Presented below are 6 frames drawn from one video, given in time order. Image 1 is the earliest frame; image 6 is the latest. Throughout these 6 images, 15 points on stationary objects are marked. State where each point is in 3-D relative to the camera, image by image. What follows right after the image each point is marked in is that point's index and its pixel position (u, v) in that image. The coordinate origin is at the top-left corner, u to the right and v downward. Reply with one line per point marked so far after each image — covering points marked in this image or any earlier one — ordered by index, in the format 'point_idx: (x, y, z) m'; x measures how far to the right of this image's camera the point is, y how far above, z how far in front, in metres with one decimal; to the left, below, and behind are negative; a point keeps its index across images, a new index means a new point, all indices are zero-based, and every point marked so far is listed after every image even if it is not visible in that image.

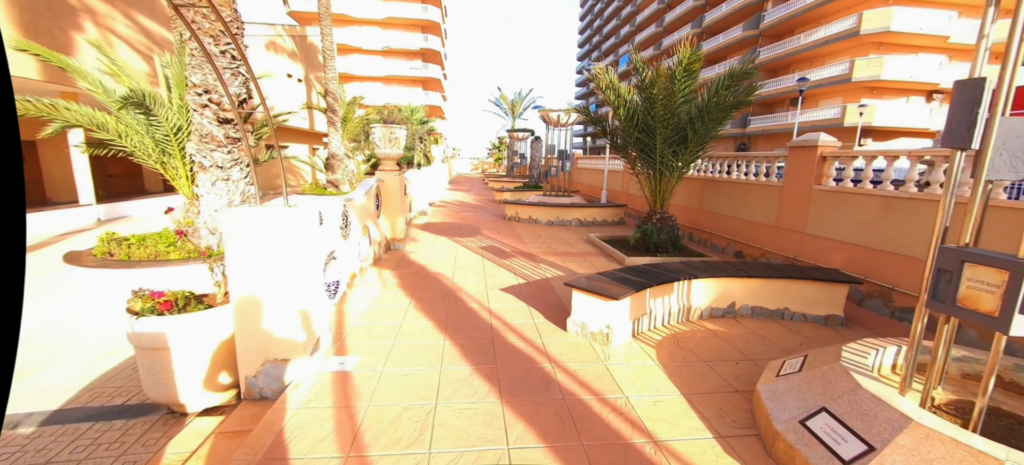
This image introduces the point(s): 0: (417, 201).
0: (-2.9, +0.9, +11.3) m
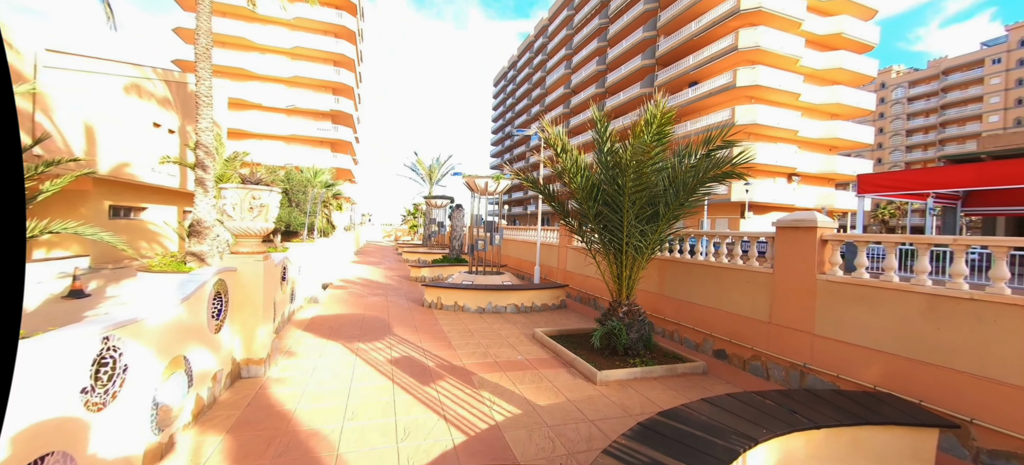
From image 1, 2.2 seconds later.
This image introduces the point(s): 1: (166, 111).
0: (-4.8, -1.2, +8.5) m
1: (-15.1, +5.2, +16.1) m
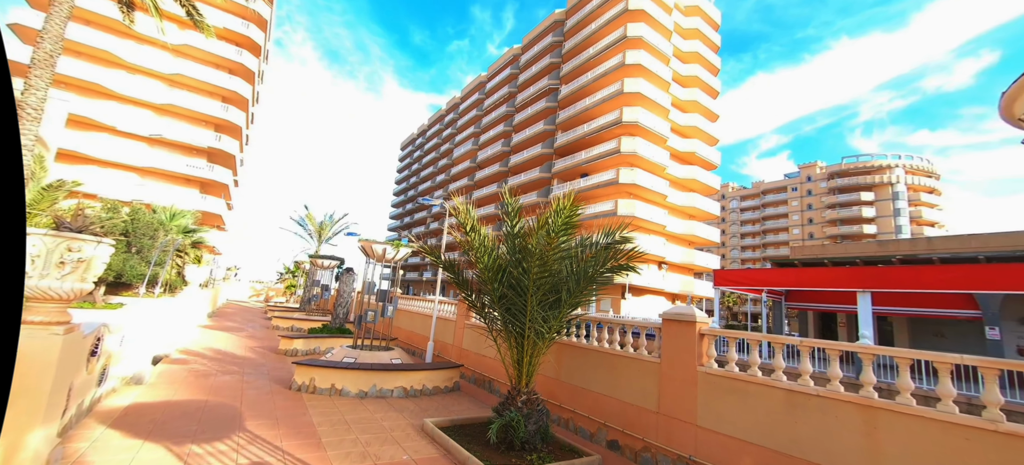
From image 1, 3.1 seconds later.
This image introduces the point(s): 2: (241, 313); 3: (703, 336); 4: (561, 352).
0: (-6.8, -2.3, +6.5) m
1: (-18.4, +3.8, +12.3) m
2: (-14.0, -4.2, +19.8) m
3: (+2.4, -1.3, +4.7) m
4: (+0.8, -2.1, +6.6) m
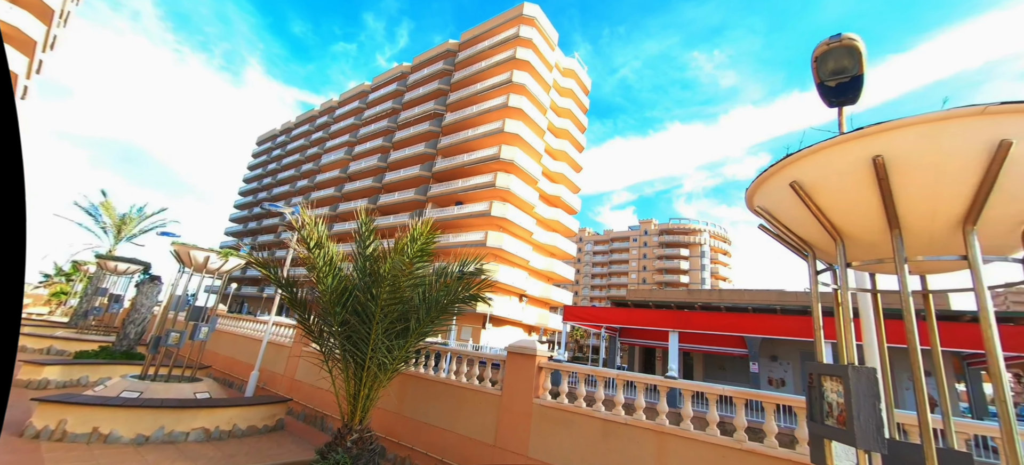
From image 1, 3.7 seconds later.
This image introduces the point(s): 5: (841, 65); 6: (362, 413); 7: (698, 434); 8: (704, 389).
0: (-9.0, -1.8, +3.8) m
1: (-21.1, +5.4, +6.4) m
2: (-20.0, -3.5, +14.2) m
3: (+0.4, -1.8, +4.9) m
4: (-1.7, -2.5, +6.2) m
5: (+2.8, +1.4, +3.2) m
6: (-1.9, -2.3, +4.8) m
7: (+1.8, -2.0, +3.7) m
8: (+2.1, -1.7, +4.0) m
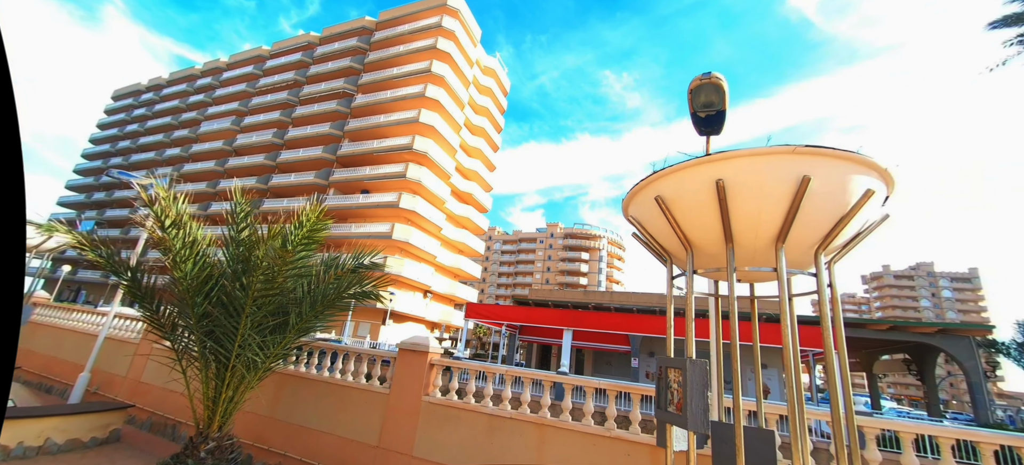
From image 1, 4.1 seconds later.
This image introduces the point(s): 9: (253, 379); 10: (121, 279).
0: (-9.9, -1.1, +1.8) m
1: (-21.8, +6.8, +1.8) m
2: (-23.0, -2.0, +9.5) m
3: (-1.0, -1.7, +4.9) m
4: (-3.4, -2.3, +5.6) m
5: (+1.9, +1.3, +3.6) m
6: (-3.3, -2.1, +4.2) m
7: (+0.6, -2.1, +4.0) m
8: (+0.8, -1.7, +4.3) m
9: (-3.0, -1.7, +4.4) m
10: (-4.3, -0.5, +4.1) m
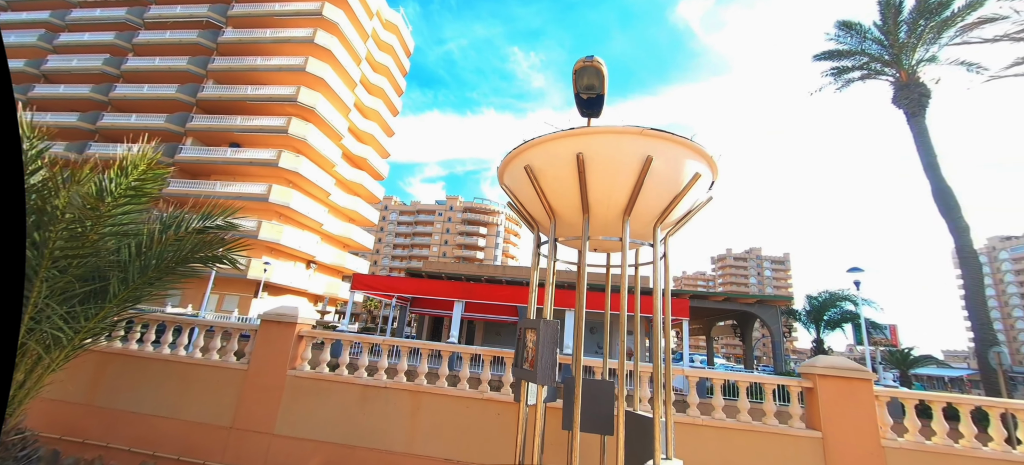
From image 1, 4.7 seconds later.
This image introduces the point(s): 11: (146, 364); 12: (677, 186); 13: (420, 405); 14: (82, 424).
0: (-10.4, -0.5, -0.6) m
1: (-21.5, +8.0, -3.8) m
2: (-24.9, -0.3, +3.9) m
3: (-2.5, -1.3, +4.5) m
4: (-5.0, -1.7, +4.7) m
5: (+0.8, +1.6, +3.9) m
6: (-4.6, -1.6, +3.4) m
7: (-0.7, -1.7, +4.1) m
8: (-0.6, -1.4, +4.4) m
9: (-4.4, -1.2, +3.6) m
10: (-5.5, +0.1, +3.0) m
11: (-4.4, -1.6, +4.6) m
12: (+1.2, +0.3, +2.7) m
13: (-1.0, -1.9, +4.1) m
14: (-5.0, -2.3, +4.5) m
